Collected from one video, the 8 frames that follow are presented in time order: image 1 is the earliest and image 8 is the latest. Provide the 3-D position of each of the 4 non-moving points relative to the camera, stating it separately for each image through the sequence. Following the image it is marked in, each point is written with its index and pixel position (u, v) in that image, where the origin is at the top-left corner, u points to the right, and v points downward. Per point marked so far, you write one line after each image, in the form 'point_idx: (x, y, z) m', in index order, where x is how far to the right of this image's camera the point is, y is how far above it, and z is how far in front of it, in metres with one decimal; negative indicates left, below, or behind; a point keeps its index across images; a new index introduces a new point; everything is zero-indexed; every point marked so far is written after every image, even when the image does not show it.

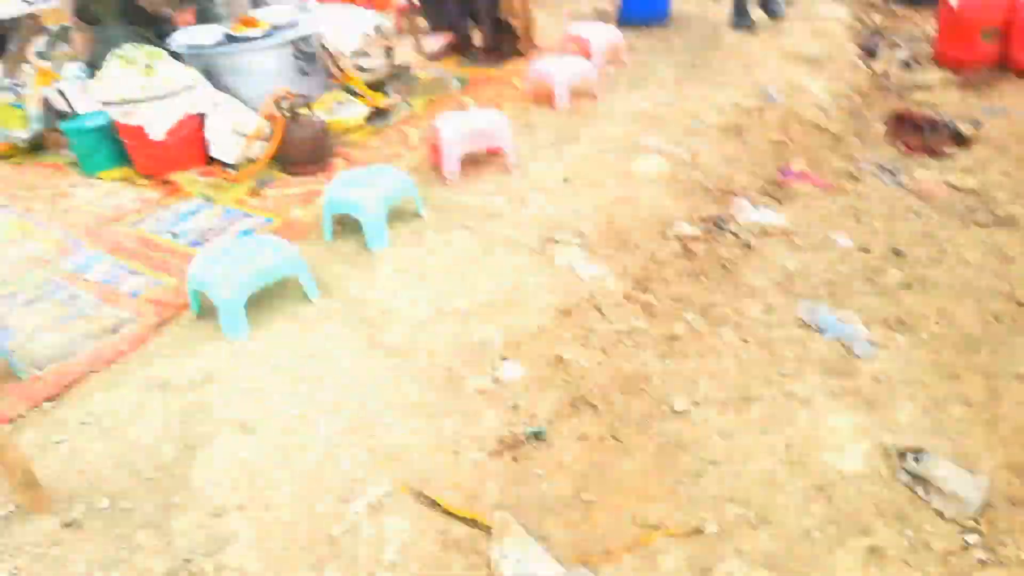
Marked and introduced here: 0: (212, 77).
0: (-1.5, +1.0, +3.7) m
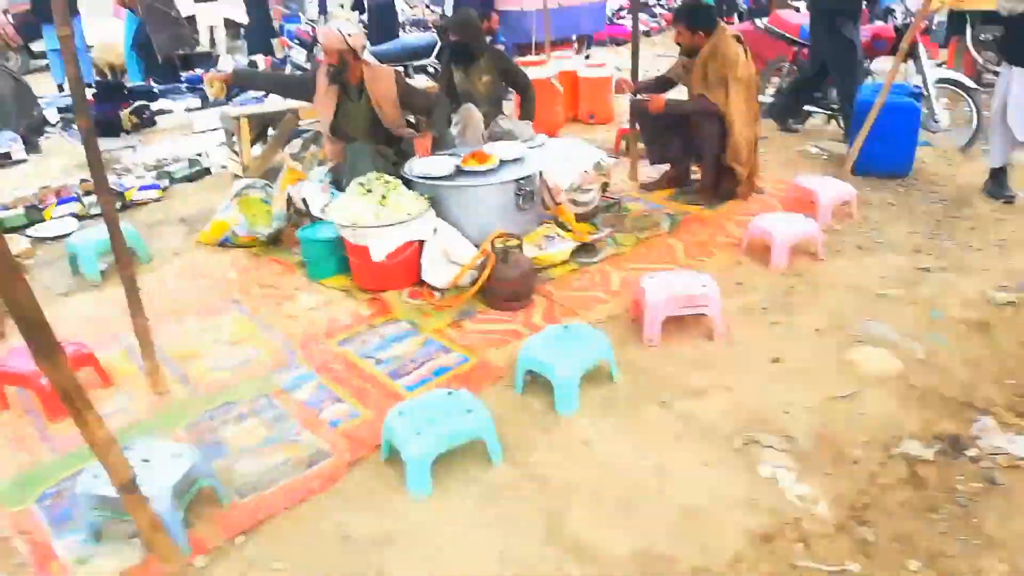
0: (-0.4, +0.4, +3.9) m
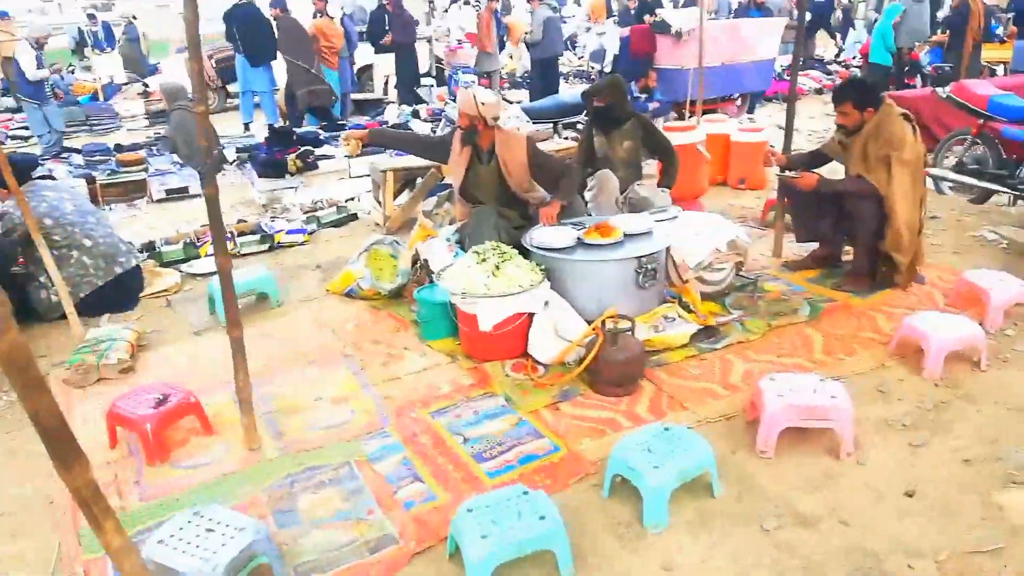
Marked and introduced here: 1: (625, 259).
0: (+0.2, +0.1, +3.8) m
1: (+0.5, +0.1, +3.7) m
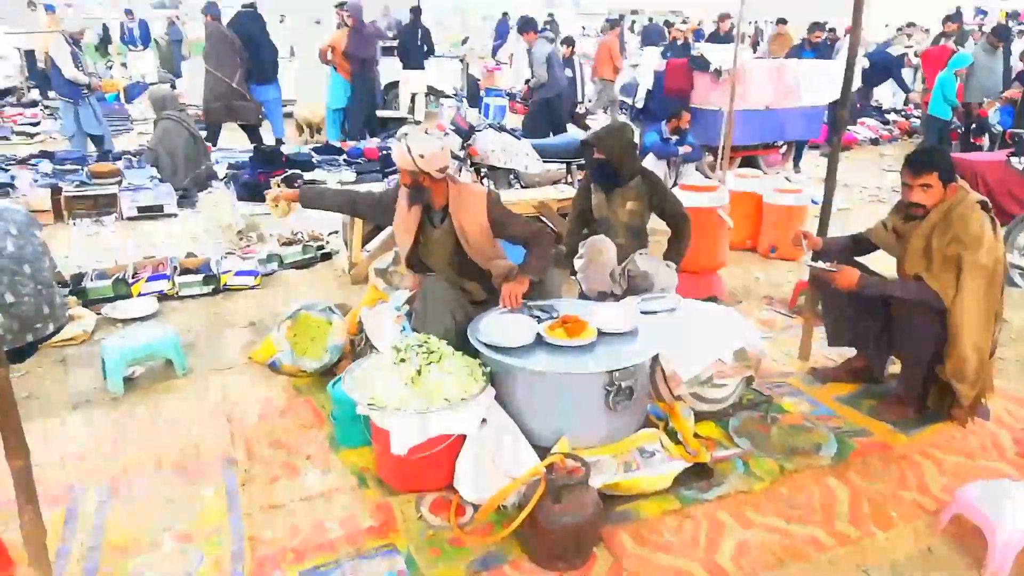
0: (-0.1, -0.4, +2.9) m
1: (+0.3, -0.3, +2.8) m
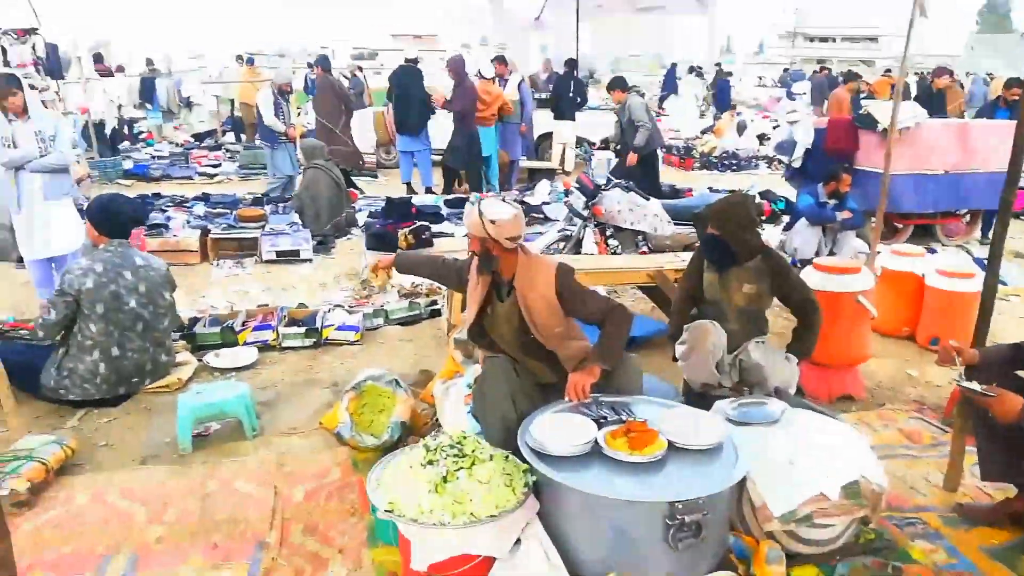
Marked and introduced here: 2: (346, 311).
0: (+0.1, -0.7, +2.6) m
1: (+0.4, -0.7, +2.4) m
2: (-1.2, -0.2, +5.4) m
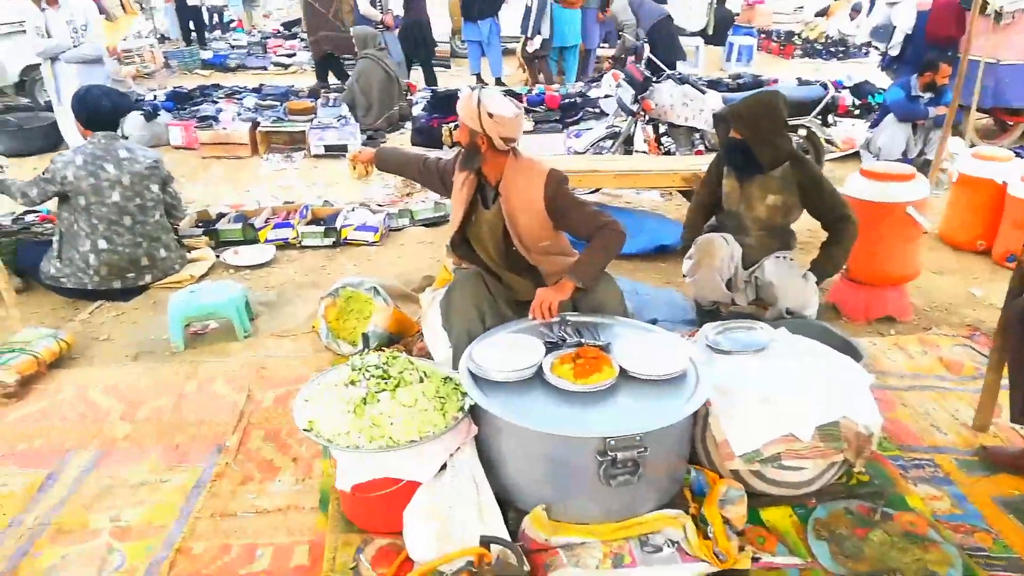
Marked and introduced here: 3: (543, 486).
0: (-0.1, -0.4, +2.4) m
1: (+0.2, -0.4, +2.2) m
2: (-1.0, +0.6, +5.3) m
3: (+0.1, -0.6, +2.3) m
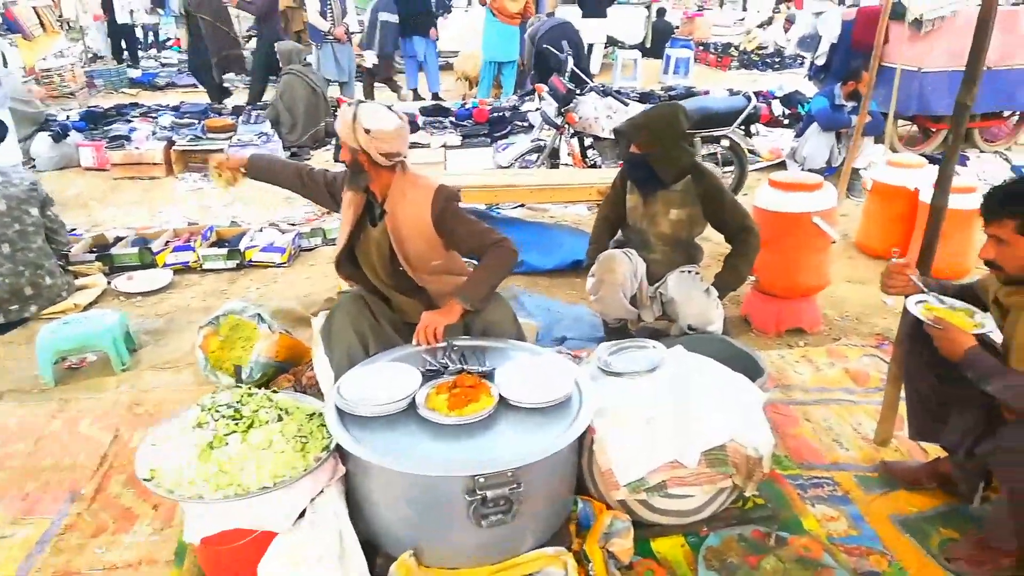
0: (-0.5, -0.5, +2.2) m
1: (-0.2, -0.5, +2.0) m
2: (-1.6, +0.4, +5.1) m
3: (-0.3, -0.7, +2.1) m
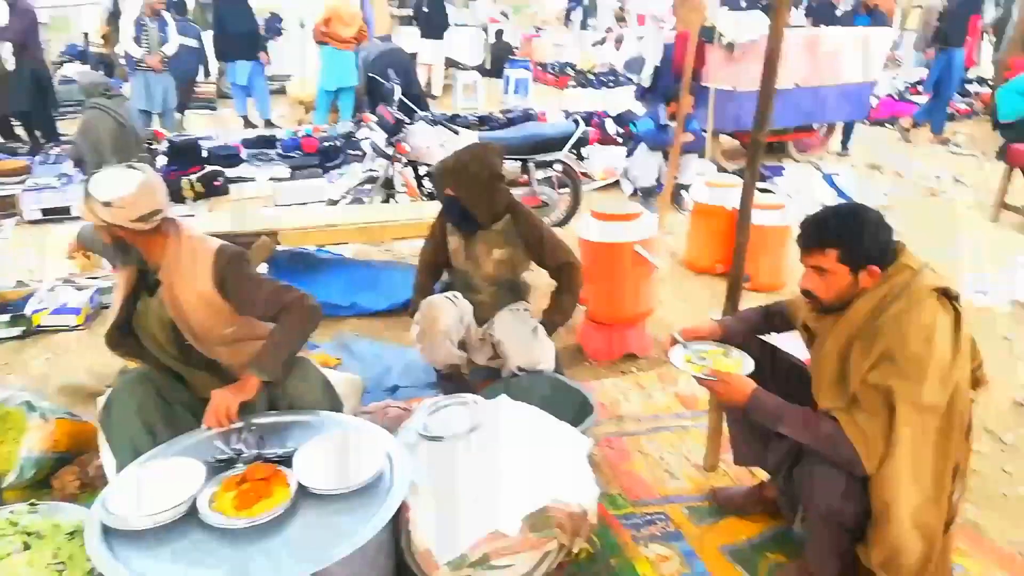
0: (-1.0, -0.7, +1.9) m
1: (-0.7, -0.7, +1.7) m
2: (-2.6, 0.0, +4.6) m
3: (-0.8, -0.9, +1.8) m
